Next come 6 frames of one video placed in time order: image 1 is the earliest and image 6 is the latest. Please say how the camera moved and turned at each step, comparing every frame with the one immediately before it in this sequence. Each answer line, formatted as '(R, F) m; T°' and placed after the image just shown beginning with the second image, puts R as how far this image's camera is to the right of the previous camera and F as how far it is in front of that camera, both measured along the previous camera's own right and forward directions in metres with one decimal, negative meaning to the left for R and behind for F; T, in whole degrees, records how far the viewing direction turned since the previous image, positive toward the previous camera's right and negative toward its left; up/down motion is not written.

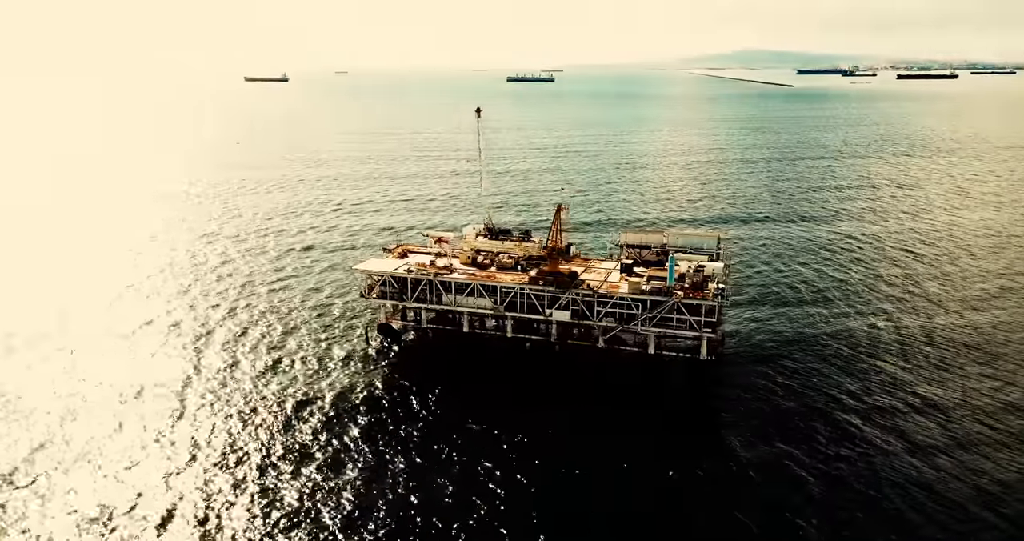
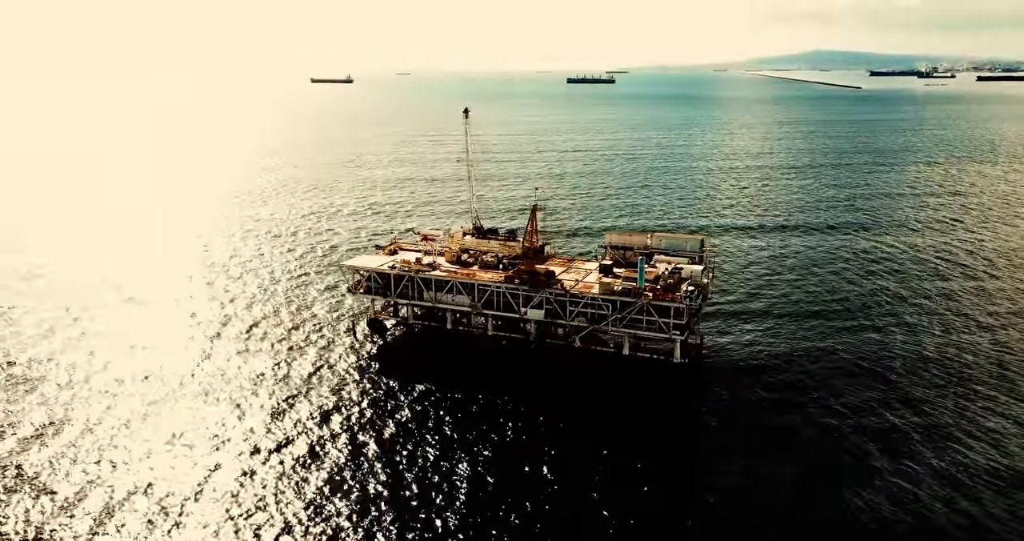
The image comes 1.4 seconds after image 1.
(+5.6, -0.3) m; -4°
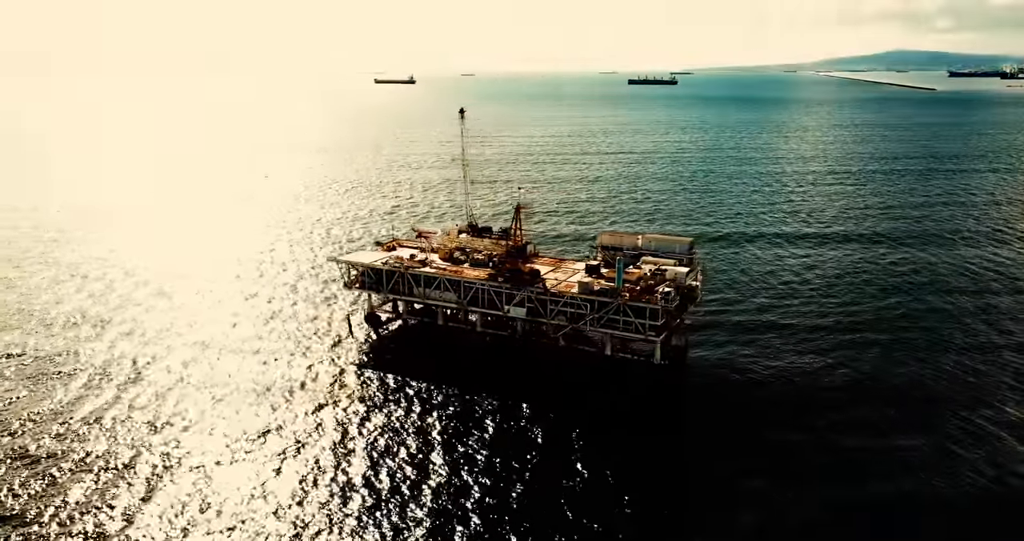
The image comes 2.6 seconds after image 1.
(+4.9, -0.3) m; -4°
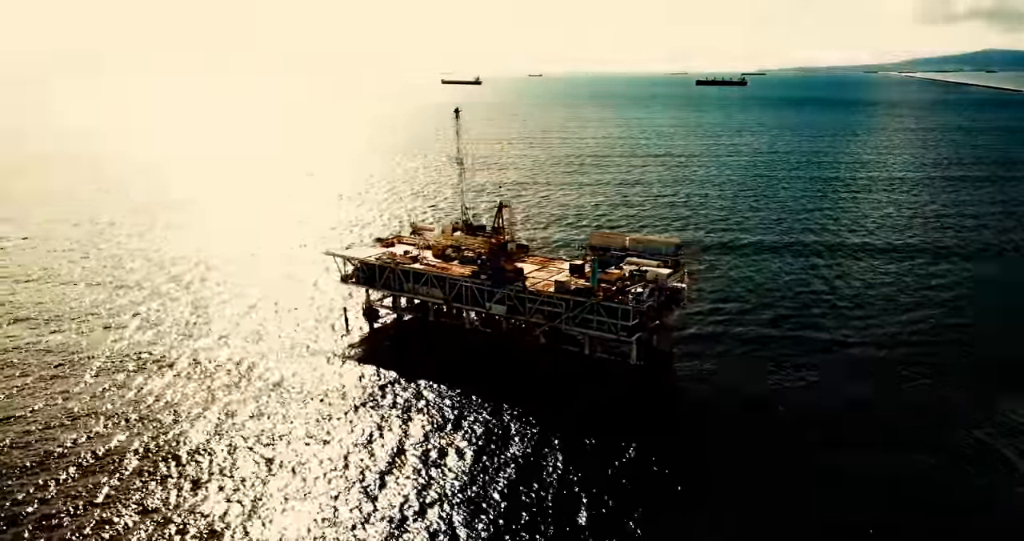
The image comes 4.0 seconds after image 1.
(+5.4, -0.2) m; -4°
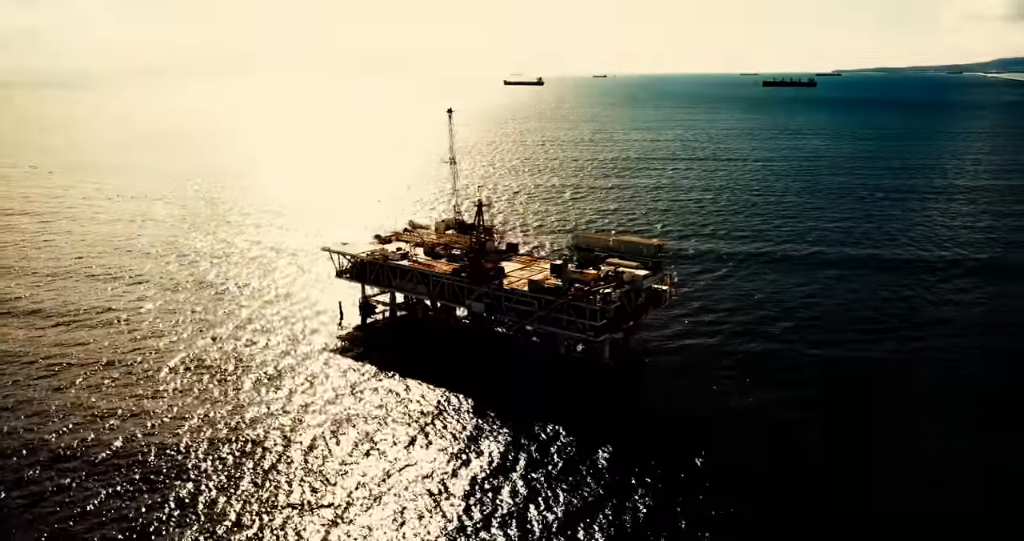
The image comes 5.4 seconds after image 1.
(+5.4, -0.3) m; -4°
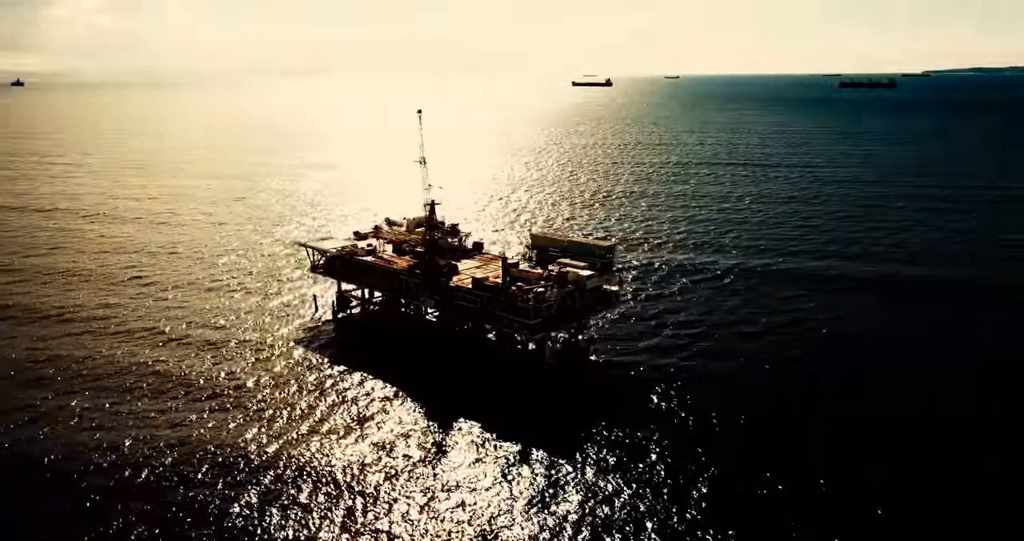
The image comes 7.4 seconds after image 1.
(+7.8, -0.3) m; -4°
